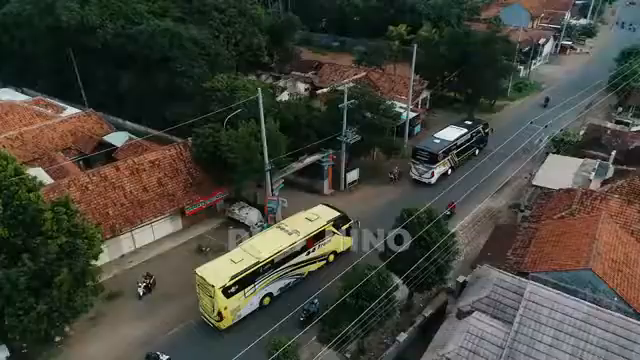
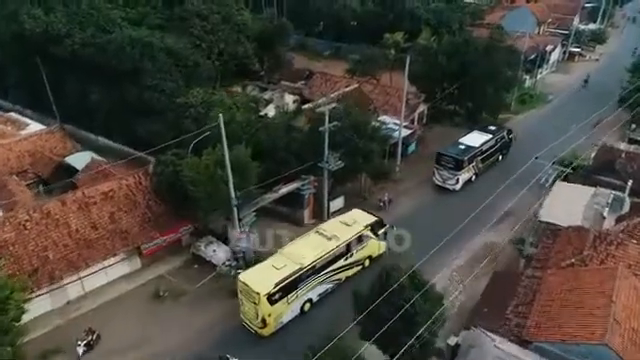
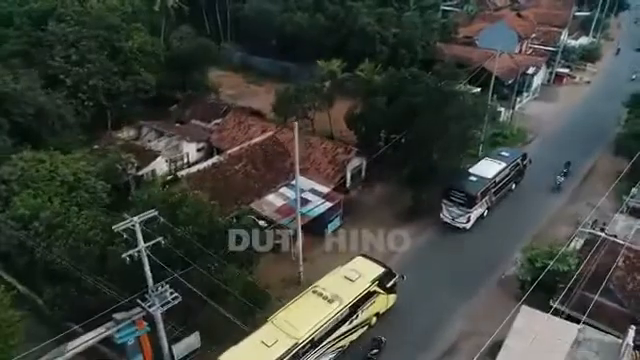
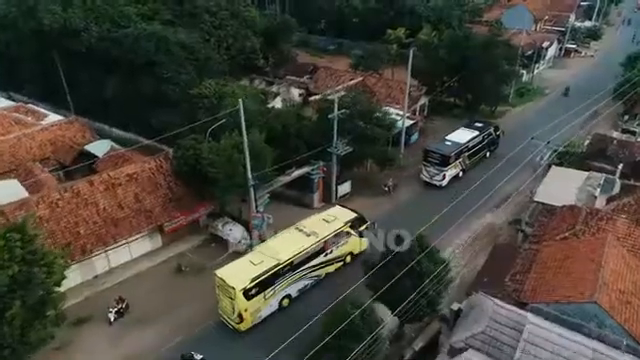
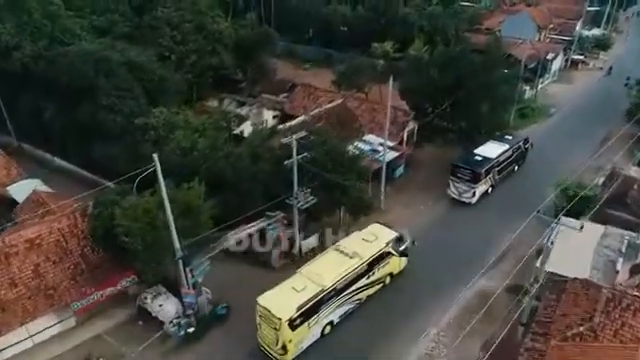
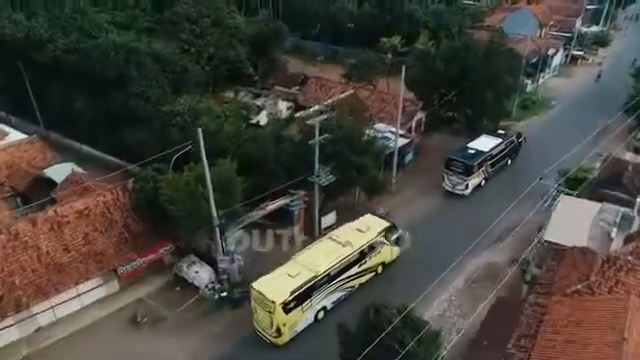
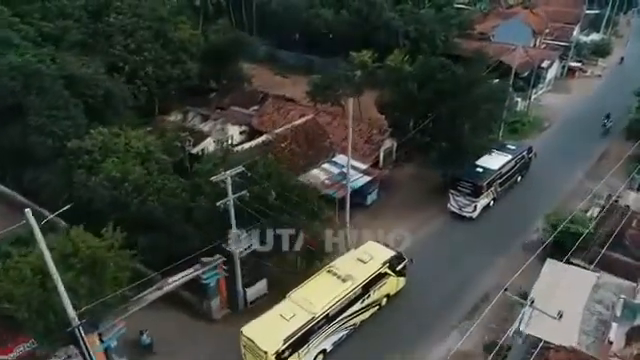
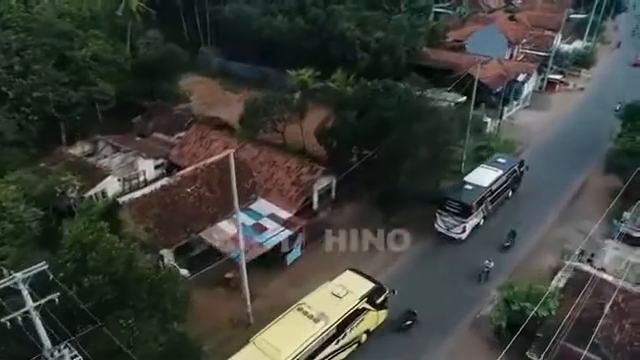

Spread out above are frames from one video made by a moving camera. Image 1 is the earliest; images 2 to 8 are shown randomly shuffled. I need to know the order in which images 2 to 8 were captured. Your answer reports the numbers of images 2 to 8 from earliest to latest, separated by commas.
4, 2, 6, 5, 7, 3, 8
